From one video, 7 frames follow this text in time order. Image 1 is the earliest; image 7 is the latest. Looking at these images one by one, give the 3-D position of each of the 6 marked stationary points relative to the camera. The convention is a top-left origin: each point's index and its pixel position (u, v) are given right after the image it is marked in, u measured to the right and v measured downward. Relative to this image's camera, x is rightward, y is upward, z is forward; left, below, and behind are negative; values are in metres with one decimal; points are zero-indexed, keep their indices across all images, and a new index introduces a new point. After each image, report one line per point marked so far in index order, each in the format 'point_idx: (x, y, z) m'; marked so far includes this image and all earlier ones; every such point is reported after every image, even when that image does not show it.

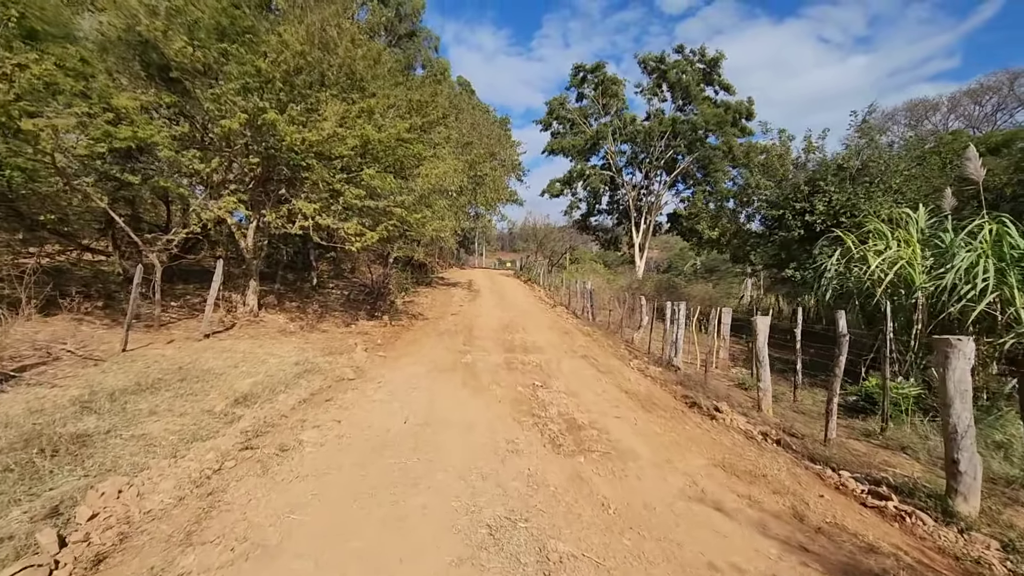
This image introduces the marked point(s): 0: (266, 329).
0: (-5.9, -1.0, +12.5) m
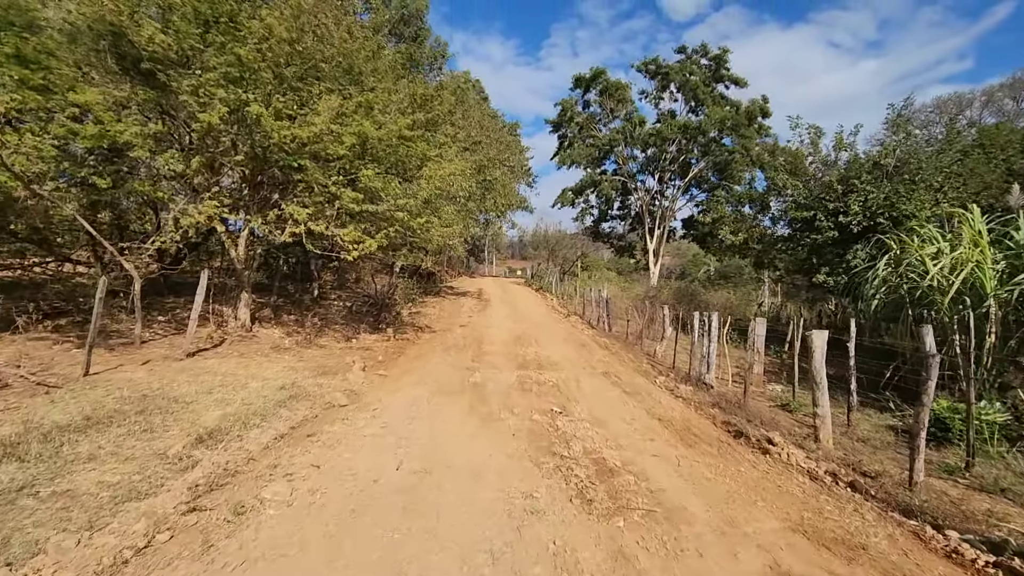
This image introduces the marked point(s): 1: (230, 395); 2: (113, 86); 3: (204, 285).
0: (-5.6, -1.3, +11.6) m
1: (-3.7, -1.4, +6.9) m
2: (-6.5, +3.3, +8.6) m
3: (-5.8, +0.1, +9.8) m
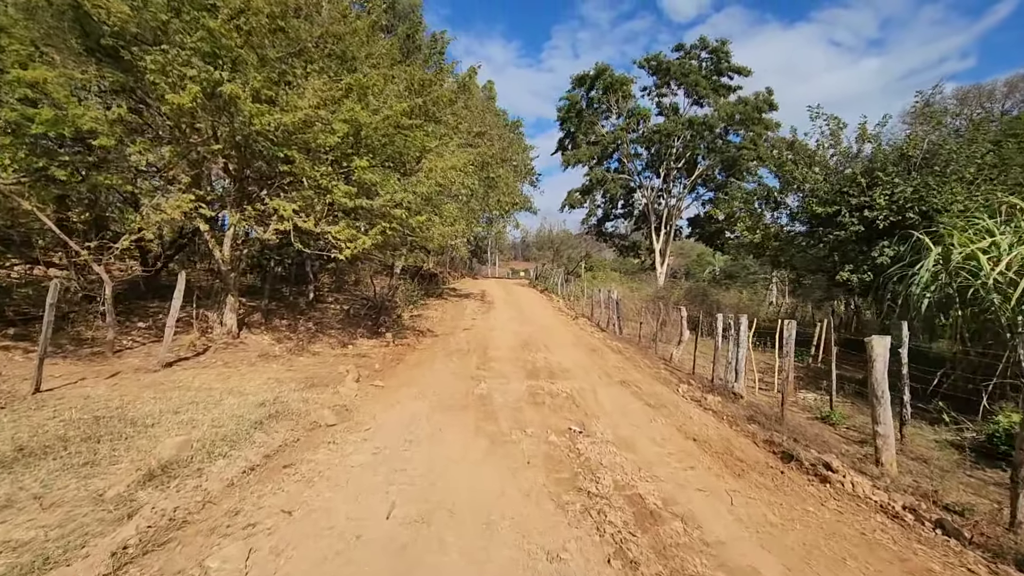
0: (-5.4, -1.3, +10.7) m
1: (-3.6, -1.5, +6.0) m
2: (-6.4, +3.2, +7.7) m
3: (-5.6, 0.0, +8.9) m
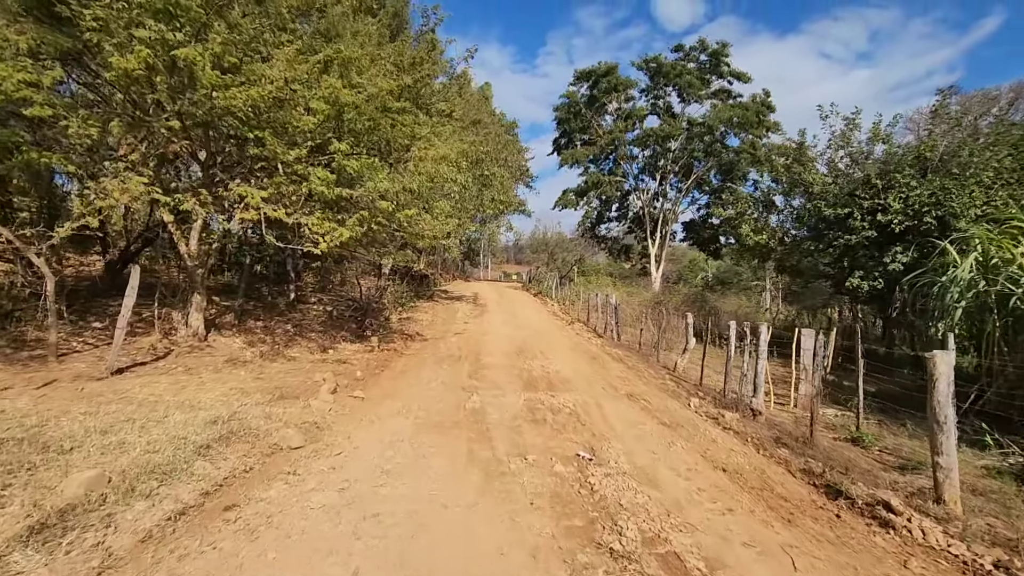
0: (-5.5, -1.3, +9.6) m
1: (-3.6, -1.4, +5.0) m
2: (-6.4, +3.3, +6.6) m
3: (-5.7, +0.1, +7.9) m
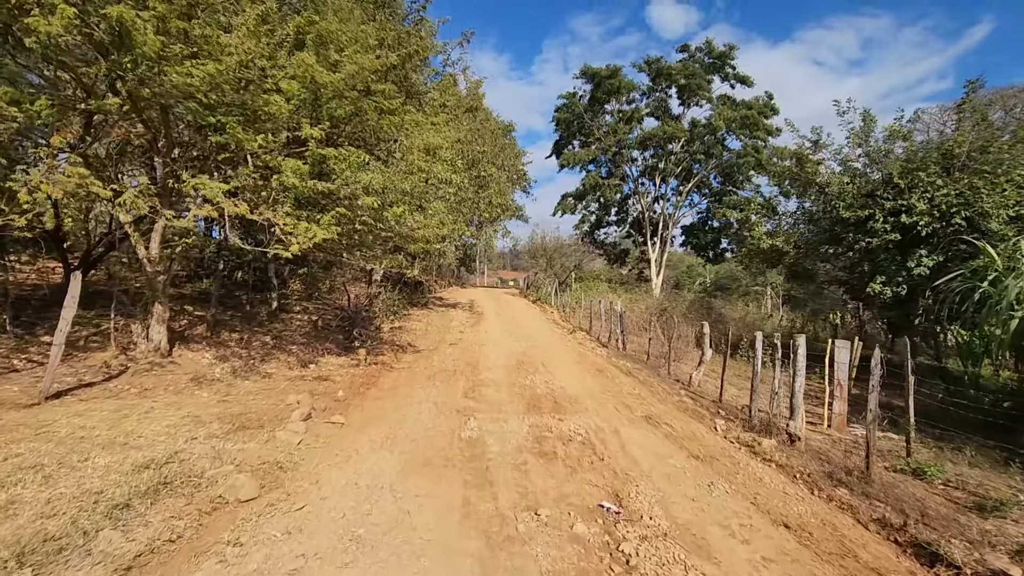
0: (-5.5, -1.4, +8.5) m
1: (-3.5, -1.5, +3.8) m
2: (-6.3, +3.2, +5.5) m
3: (-5.6, -0.1, +6.7) m
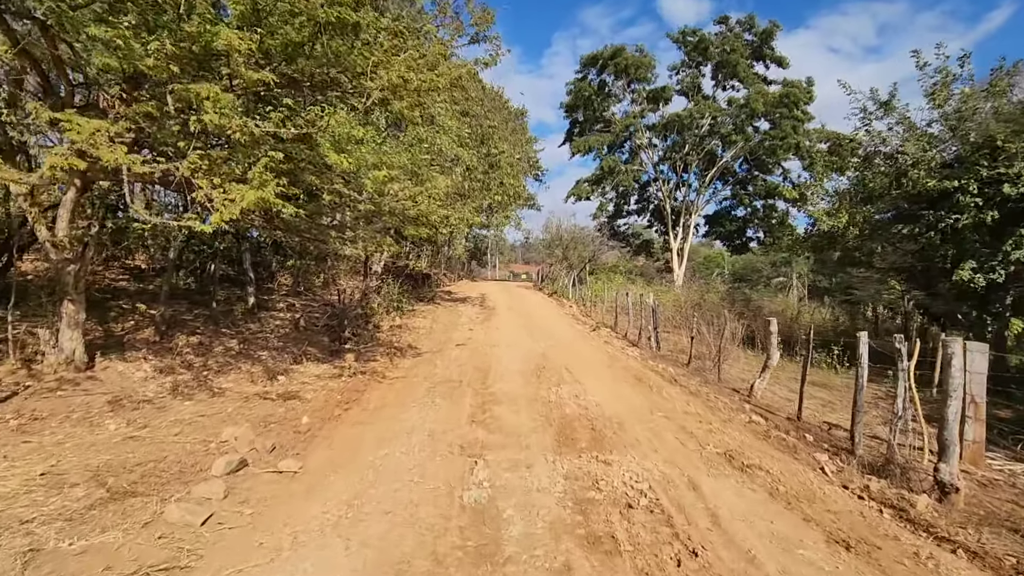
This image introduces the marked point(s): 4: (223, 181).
0: (-5.2, -1.4, +6.3) m
1: (-3.4, -1.4, +1.6) m
2: (-6.2, +3.3, +3.4) m
3: (-5.4, 0.0, +4.6) m
4: (-2.8, +1.0, +5.3) m
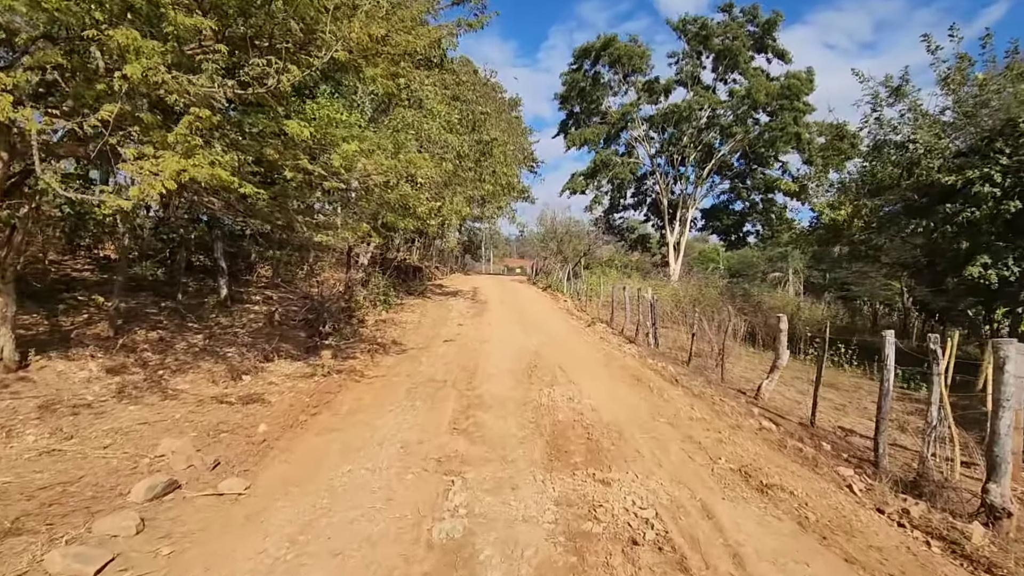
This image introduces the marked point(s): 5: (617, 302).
0: (-5.4, -1.2, +5.5) m
1: (-3.5, -1.4, +0.9) m
2: (-6.3, +3.3, +2.5) m
3: (-5.5, +0.1, +3.8) m
4: (-2.9, +1.1, +4.5) m
5: (+3.6, -0.4, +17.4) m
